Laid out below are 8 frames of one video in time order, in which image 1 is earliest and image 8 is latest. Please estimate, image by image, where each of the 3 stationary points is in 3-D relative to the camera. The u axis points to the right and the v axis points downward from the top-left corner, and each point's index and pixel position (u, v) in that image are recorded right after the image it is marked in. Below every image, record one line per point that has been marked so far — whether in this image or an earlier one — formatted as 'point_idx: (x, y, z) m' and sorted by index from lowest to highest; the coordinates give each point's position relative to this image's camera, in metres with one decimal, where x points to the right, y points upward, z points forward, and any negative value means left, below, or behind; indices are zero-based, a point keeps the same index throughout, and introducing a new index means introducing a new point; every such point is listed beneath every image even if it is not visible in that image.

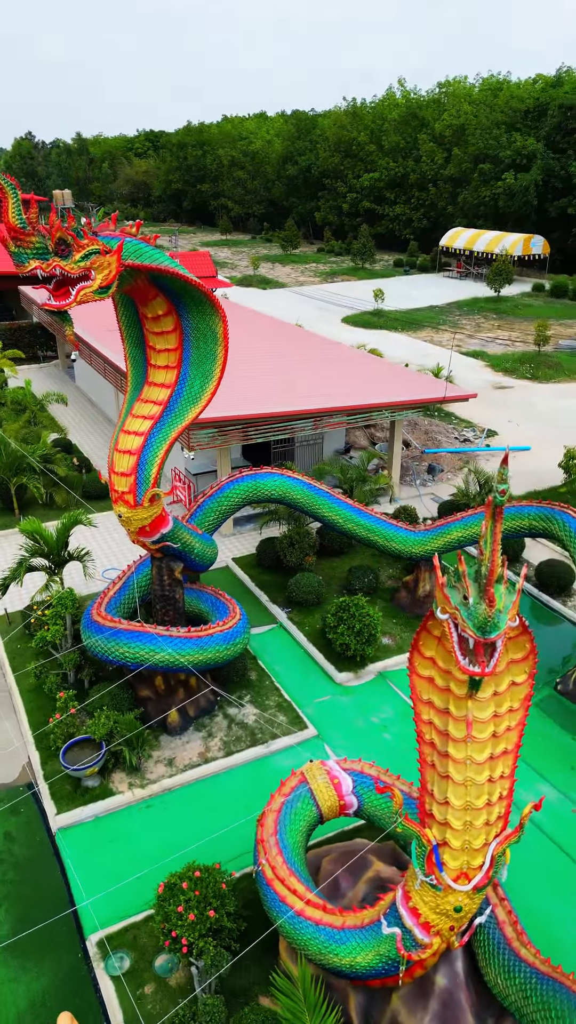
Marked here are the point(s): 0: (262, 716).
0: (-0.4, -3.1, +11.1) m
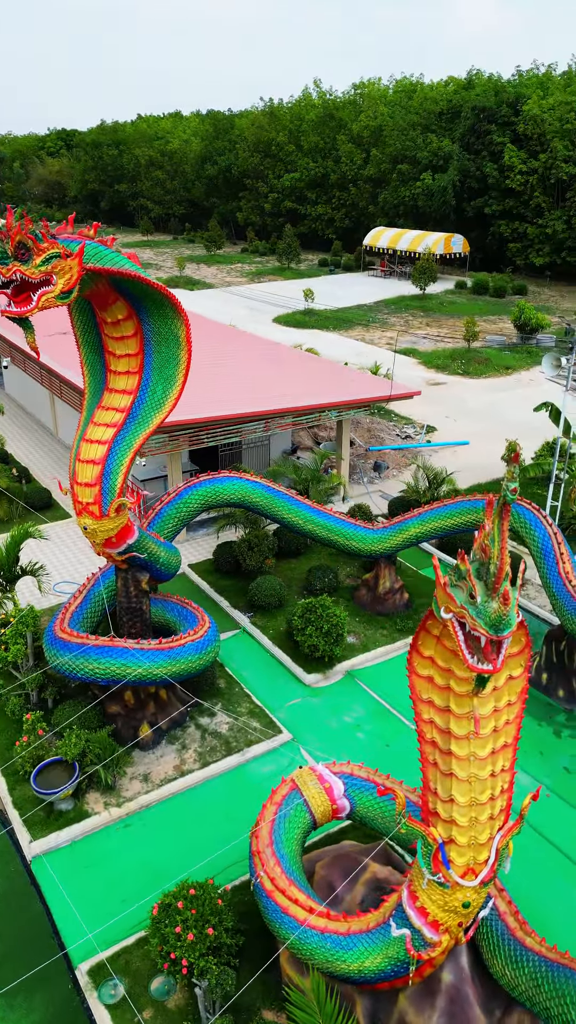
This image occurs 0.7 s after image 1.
0: (-0.8, -3.2, +11.0) m
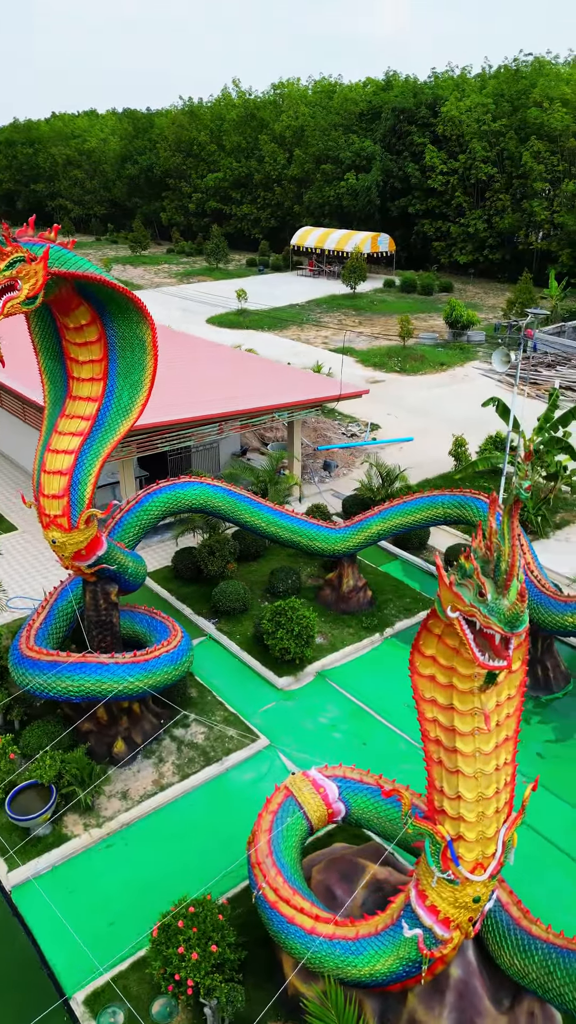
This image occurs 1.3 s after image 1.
0: (-1.2, -3.3, +10.8) m
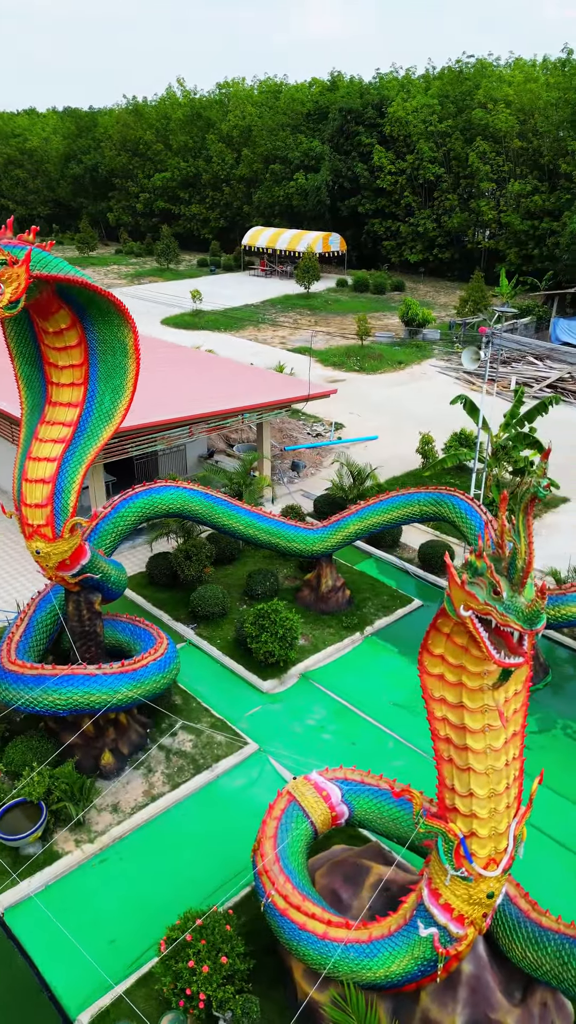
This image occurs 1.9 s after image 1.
0: (-1.3, -3.4, +10.7) m
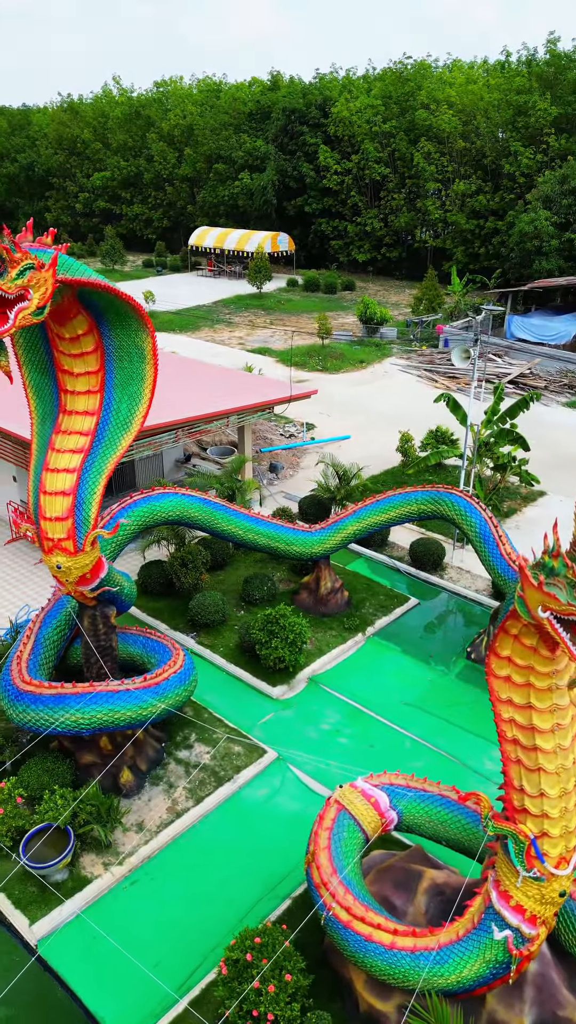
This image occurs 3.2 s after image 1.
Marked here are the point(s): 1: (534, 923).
0: (-1.0, -3.5, +10.4) m
1: (+2.1, -3.5, +6.2) m
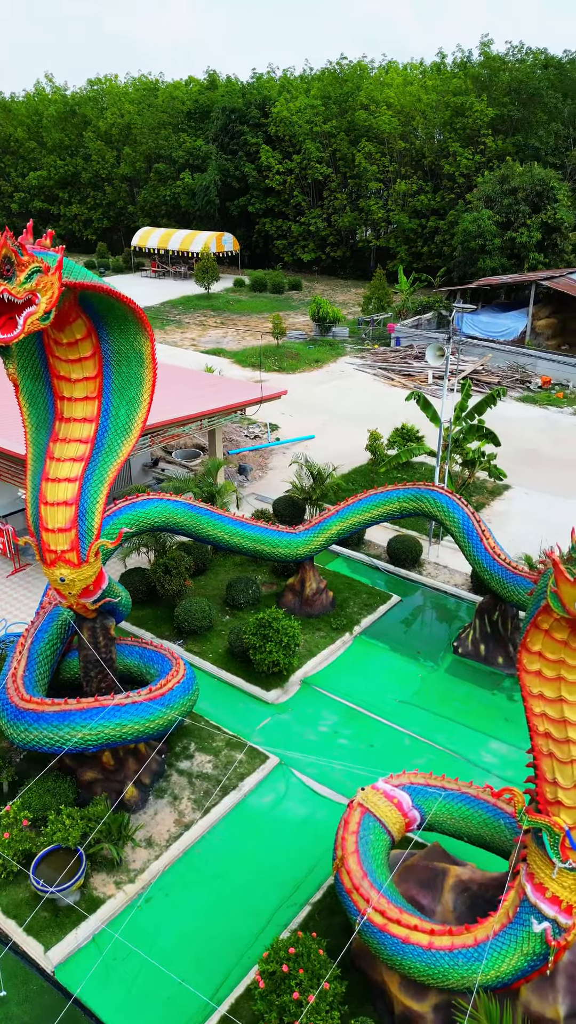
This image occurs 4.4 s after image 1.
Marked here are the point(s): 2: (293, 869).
0: (-1.0, -3.5, +10.3) m
1: (+2.4, -3.5, +6.3) m
2: (+0.1, -4.3, +8.8) m
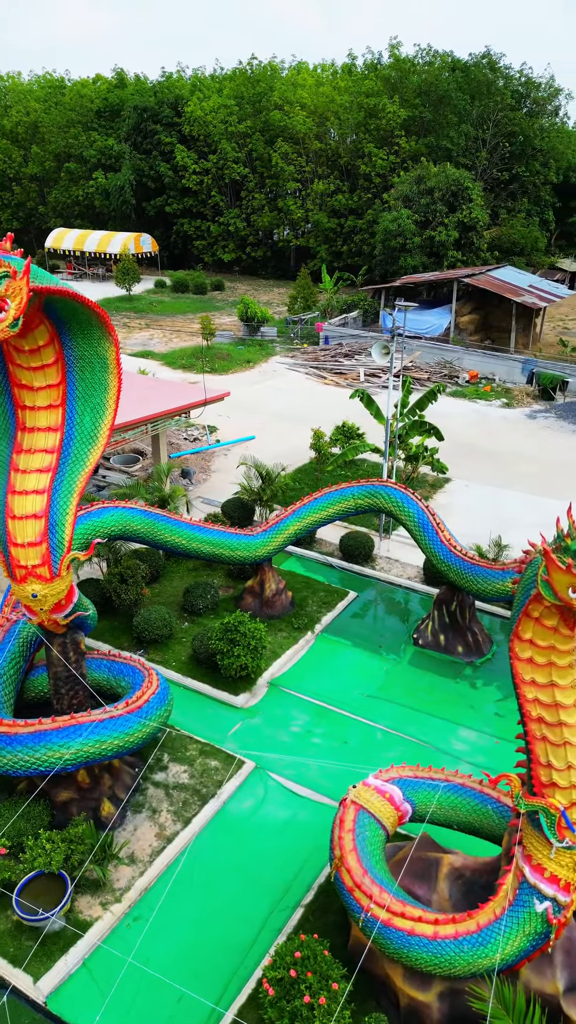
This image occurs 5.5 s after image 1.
0: (-1.3, -3.6, +10.1) m
1: (+2.5, -3.4, +6.5) m
2: (-0.1, -4.4, +8.8) m
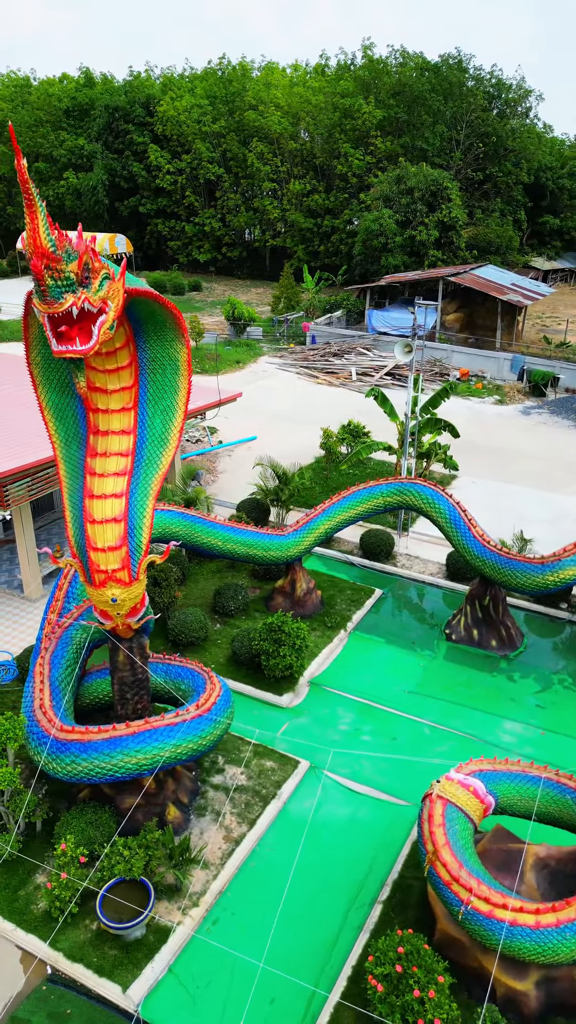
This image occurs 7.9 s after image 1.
0: (-0.5, -3.6, +10.1) m
1: (+3.4, -3.3, +6.6) m
2: (+0.8, -4.4, +8.8) m
